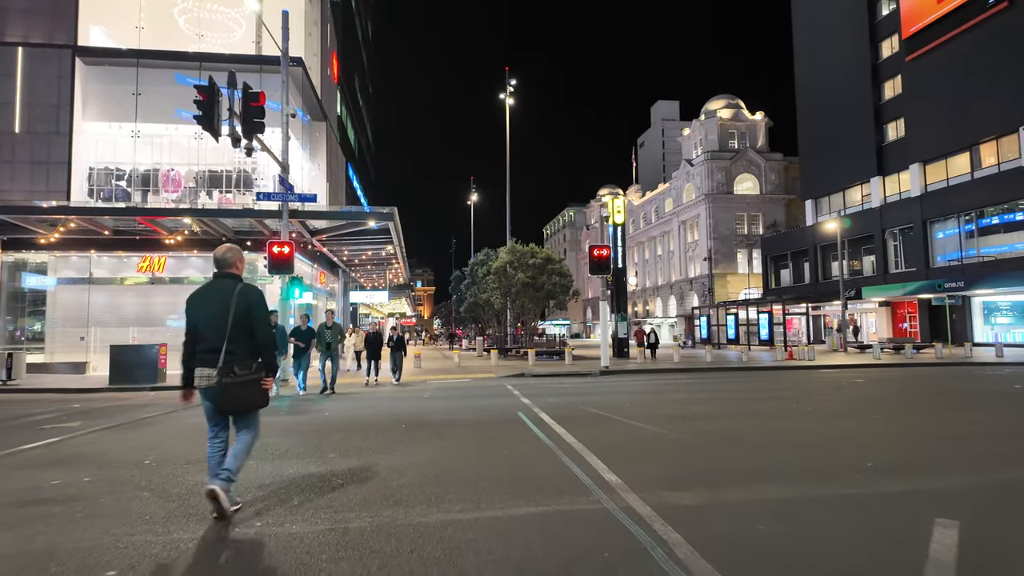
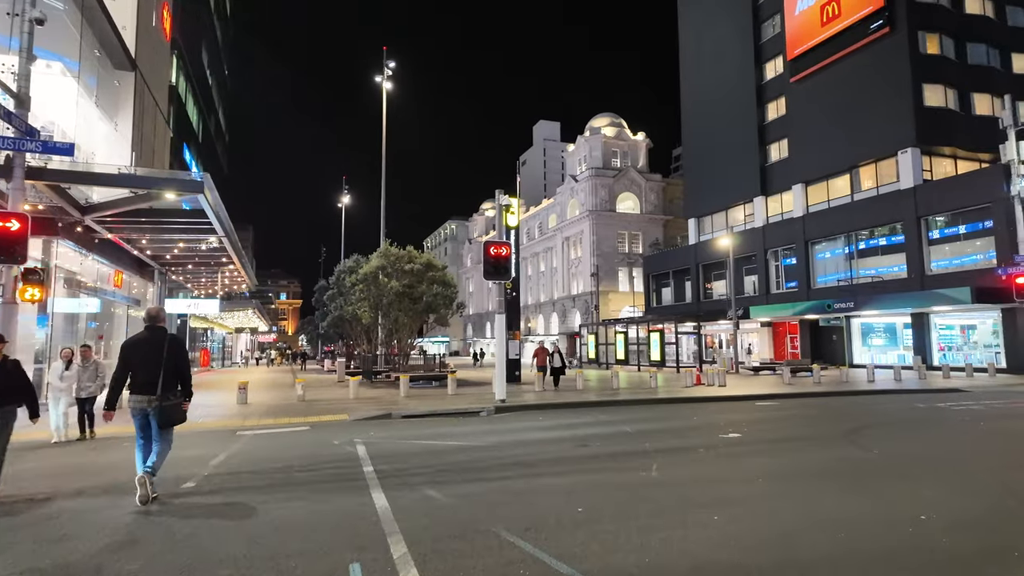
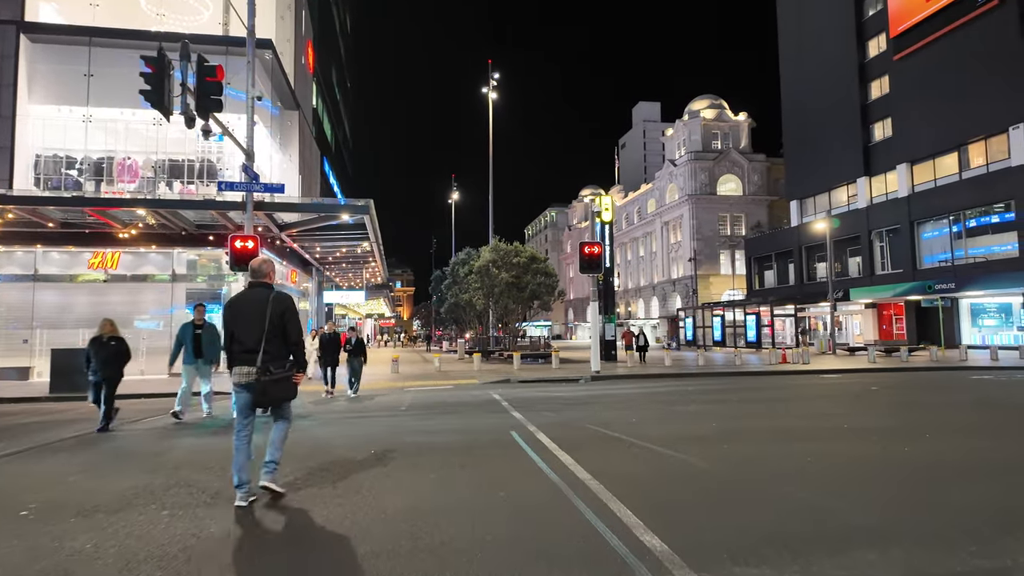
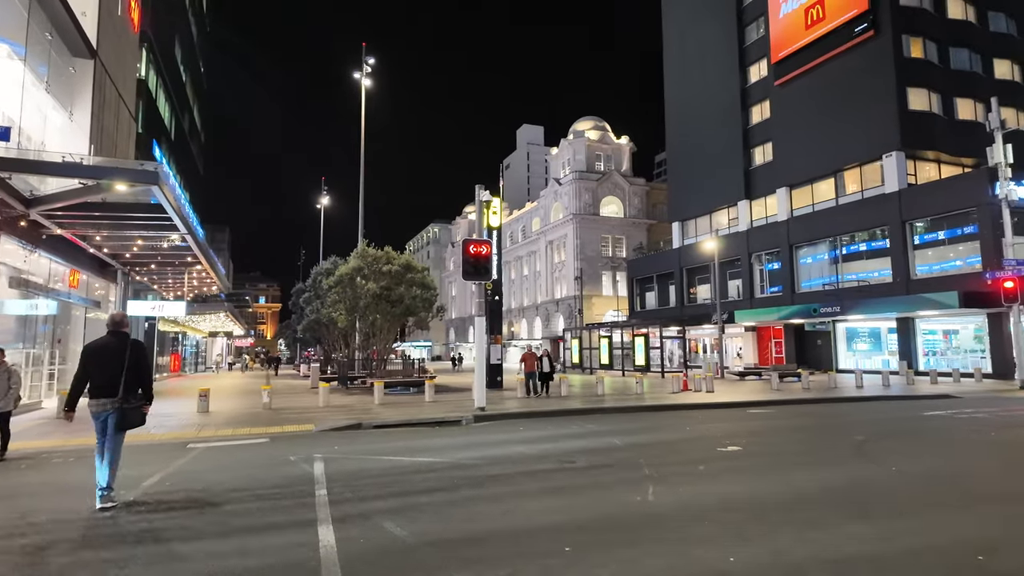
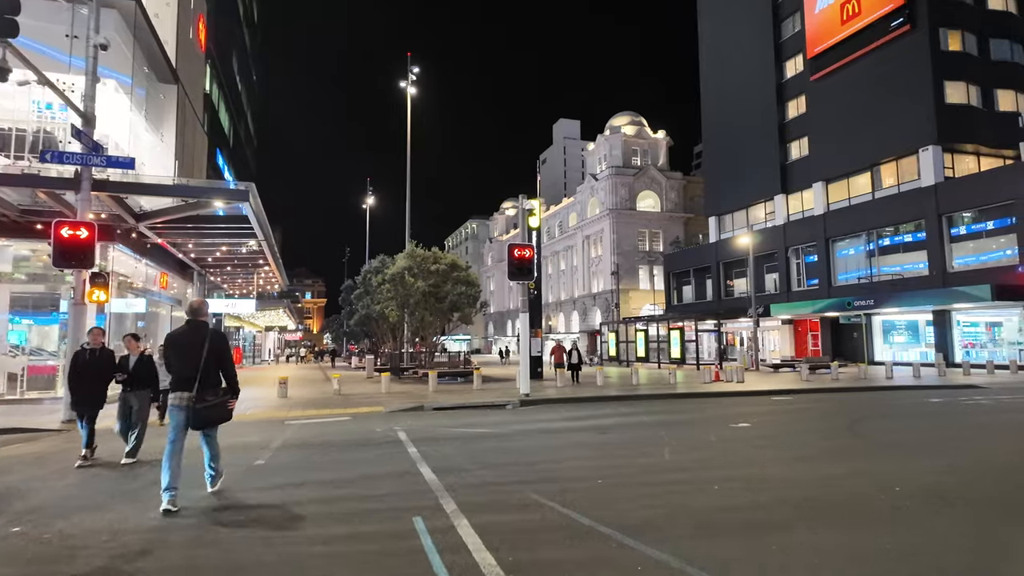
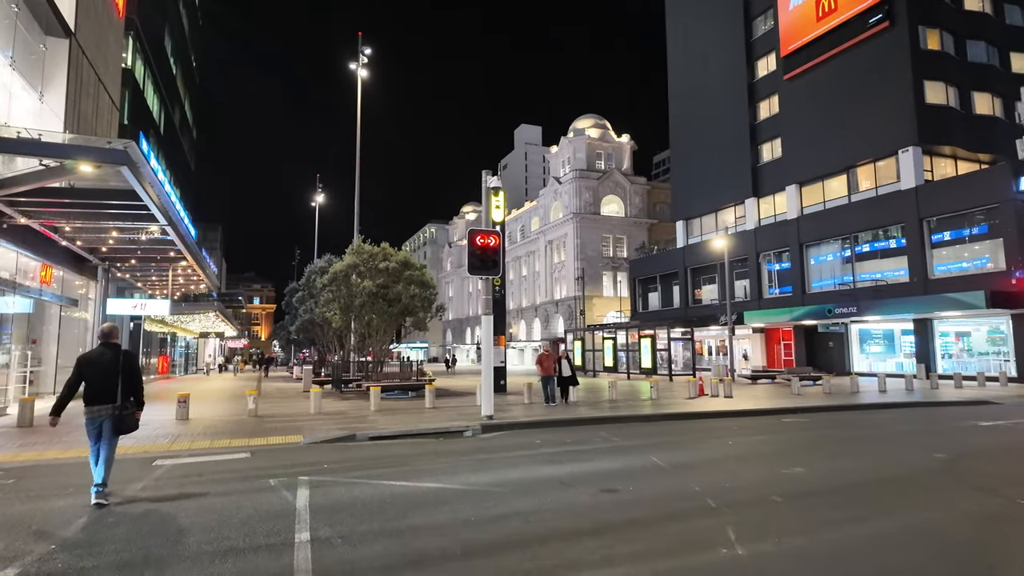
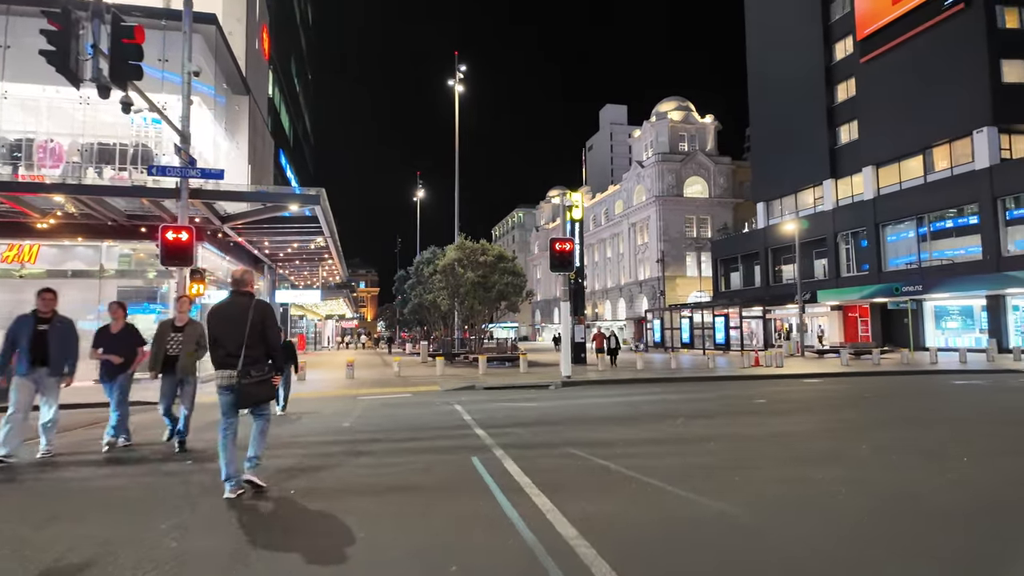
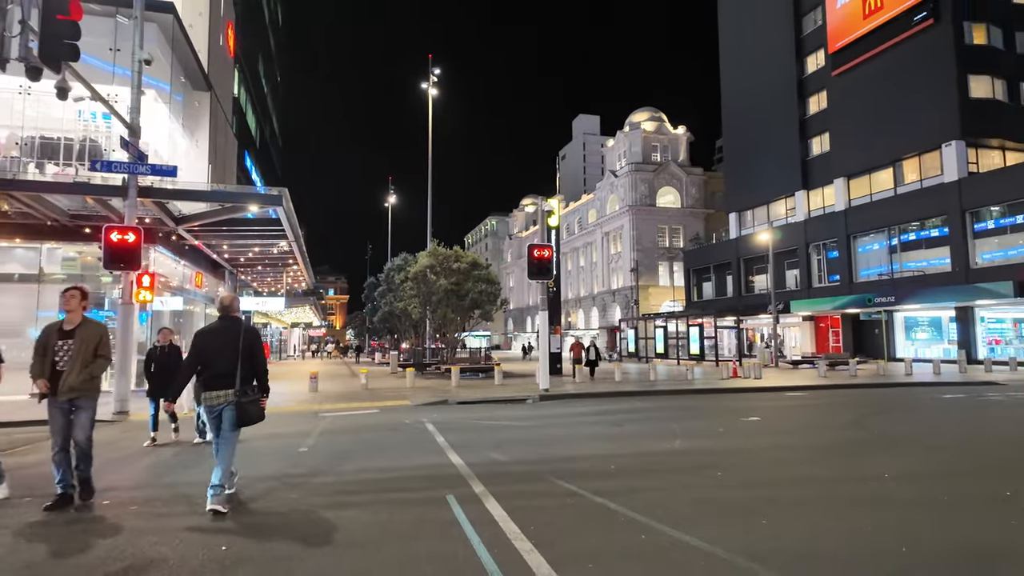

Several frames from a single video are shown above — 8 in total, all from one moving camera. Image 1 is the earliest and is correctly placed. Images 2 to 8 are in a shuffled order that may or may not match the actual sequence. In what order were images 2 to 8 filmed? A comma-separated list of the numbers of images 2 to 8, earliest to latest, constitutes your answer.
3, 7, 8, 5, 2, 4, 6
